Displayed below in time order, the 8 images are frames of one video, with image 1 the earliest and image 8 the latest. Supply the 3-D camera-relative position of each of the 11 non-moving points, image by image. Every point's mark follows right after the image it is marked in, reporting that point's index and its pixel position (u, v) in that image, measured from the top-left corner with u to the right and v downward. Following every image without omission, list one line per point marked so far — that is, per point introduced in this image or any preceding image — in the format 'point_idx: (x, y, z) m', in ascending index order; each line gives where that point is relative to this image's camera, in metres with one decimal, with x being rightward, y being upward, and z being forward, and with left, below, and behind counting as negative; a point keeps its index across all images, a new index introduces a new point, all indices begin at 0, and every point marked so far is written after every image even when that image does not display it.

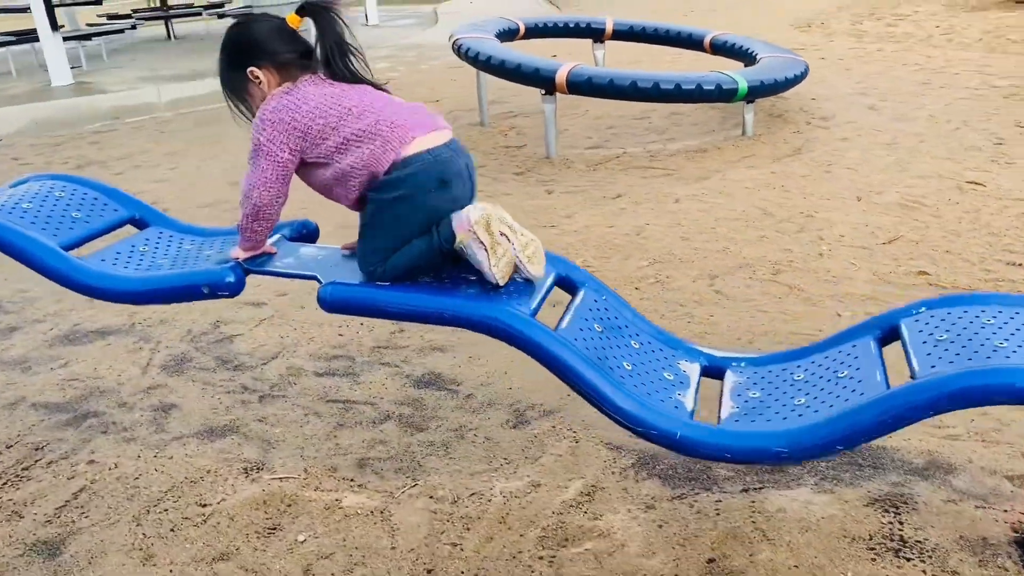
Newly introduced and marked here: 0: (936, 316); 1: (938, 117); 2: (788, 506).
0: (+0.8, -0.1, +1.6) m
1: (+2.6, +1.1, +5.3) m
2: (+0.6, -0.5, +1.8) m
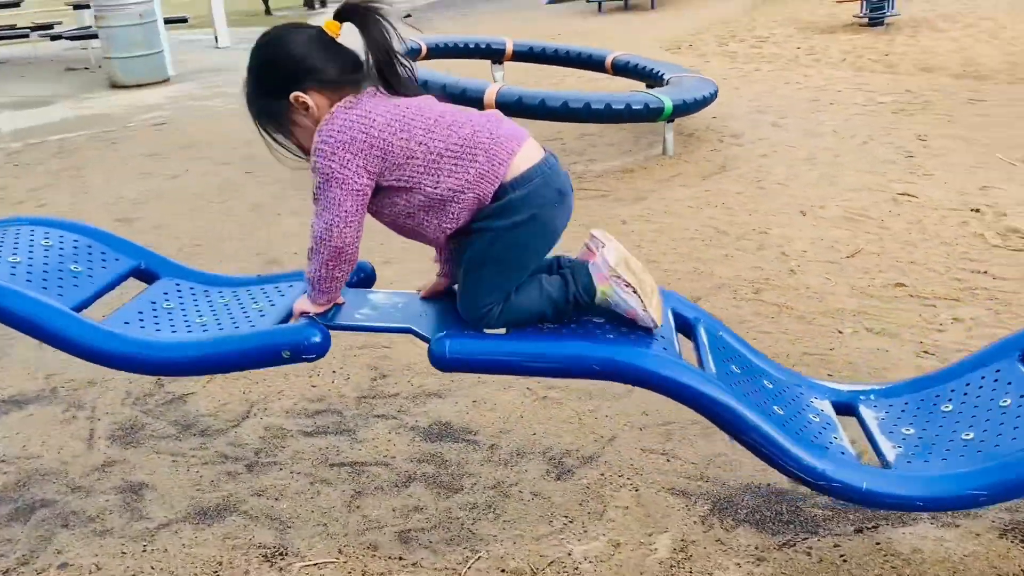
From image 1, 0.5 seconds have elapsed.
0: (+1.0, -0.1, +1.5) m
1: (+2.1, +1.0, +5.5) m
2: (+0.8, -0.5, +1.7) m
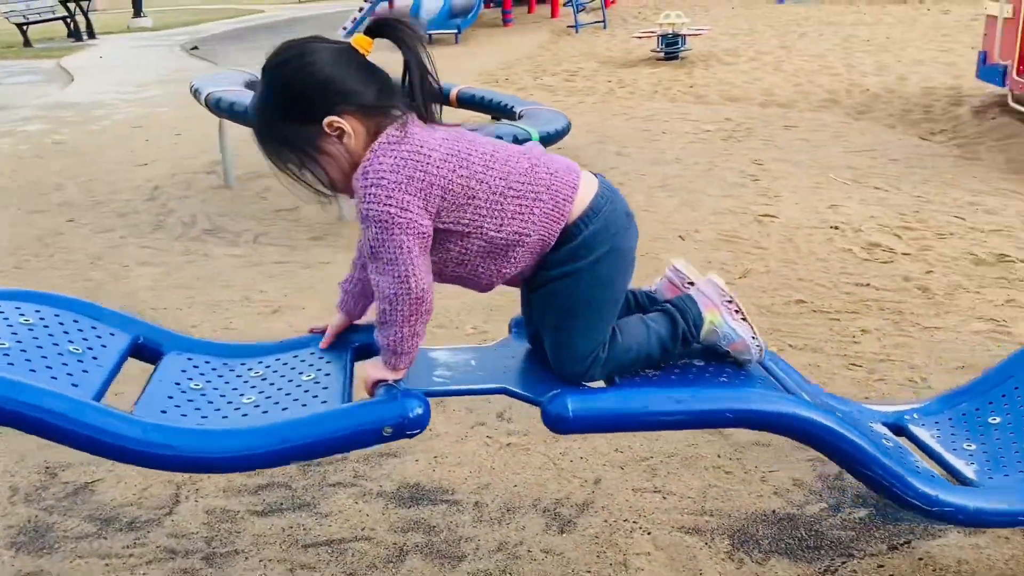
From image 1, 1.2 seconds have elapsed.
0: (+1.1, -0.1, +1.7) m
1: (+1.1, +0.9, +5.8) m
2: (+0.9, -0.5, +1.8) m
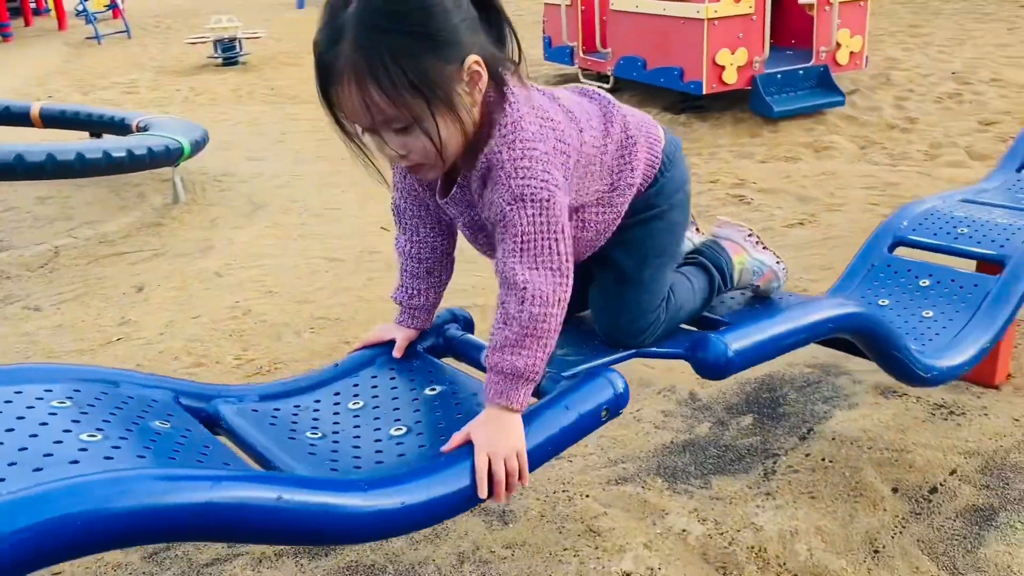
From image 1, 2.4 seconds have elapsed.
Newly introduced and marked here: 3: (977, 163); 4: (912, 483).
0: (+1.0, +0.2, +2.1) m
1: (-1.2, +0.9, +5.7) m
2: (+0.8, -0.3, +2.1) m
3: (+2.5, +0.7, +4.6) m
4: (+0.9, -0.4, +1.9) m
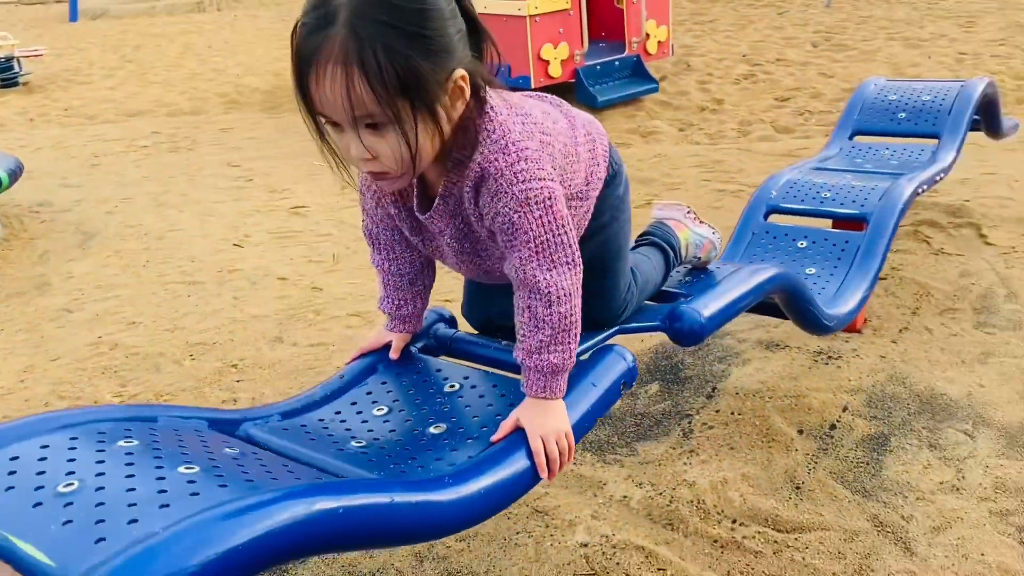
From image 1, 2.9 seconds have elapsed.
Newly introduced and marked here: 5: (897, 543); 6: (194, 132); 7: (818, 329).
0: (+0.7, +0.2, +2.3) m
1: (-2.2, +0.7, +5.4) m
2: (+0.6, -0.2, +2.3) m
3: (+1.6, +0.9, +5.1) m
4: (+0.7, -0.3, +2.1) m
5: (+0.8, -0.5, +1.7) m
6: (-2.3, +1.1, +6.3) m
7: (+0.6, -0.1, +1.9) m
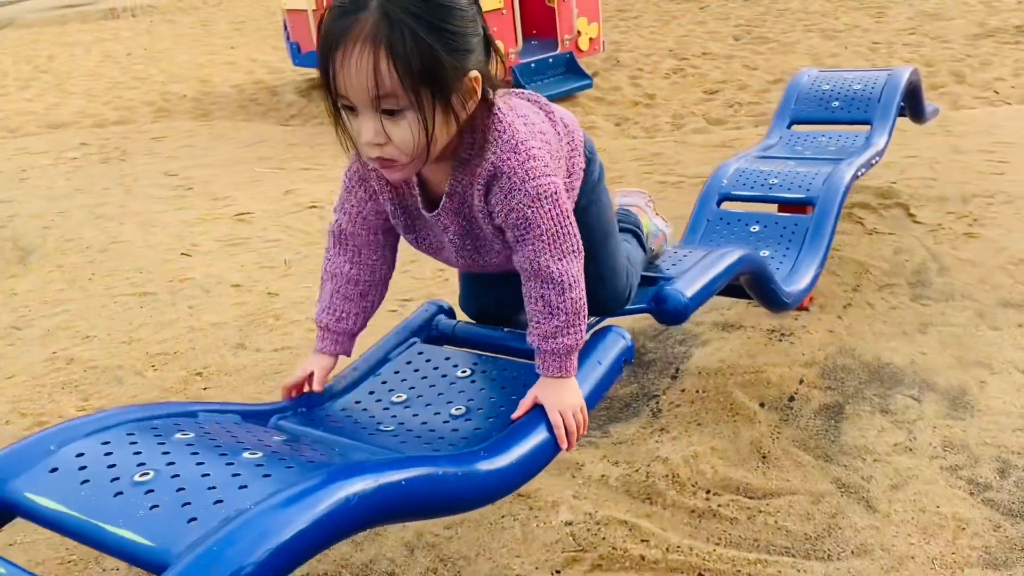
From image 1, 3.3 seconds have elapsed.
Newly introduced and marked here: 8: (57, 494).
0: (+0.6, +0.3, +2.4) m
1: (-2.6, +0.6, +5.2) m
2: (+0.6, -0.2, +2.4) m
3: (+1.2, +1.0, +5.3) m
4: (+0.7, -0.3, +2.2) m
5: (+0.7, -0.5, +1.8) m
6: (-2.7, +1.0, +6.2) m
7: (+0.6, 0.0, +2.0) m
8: (-0.5, -0.3, +1.1) m
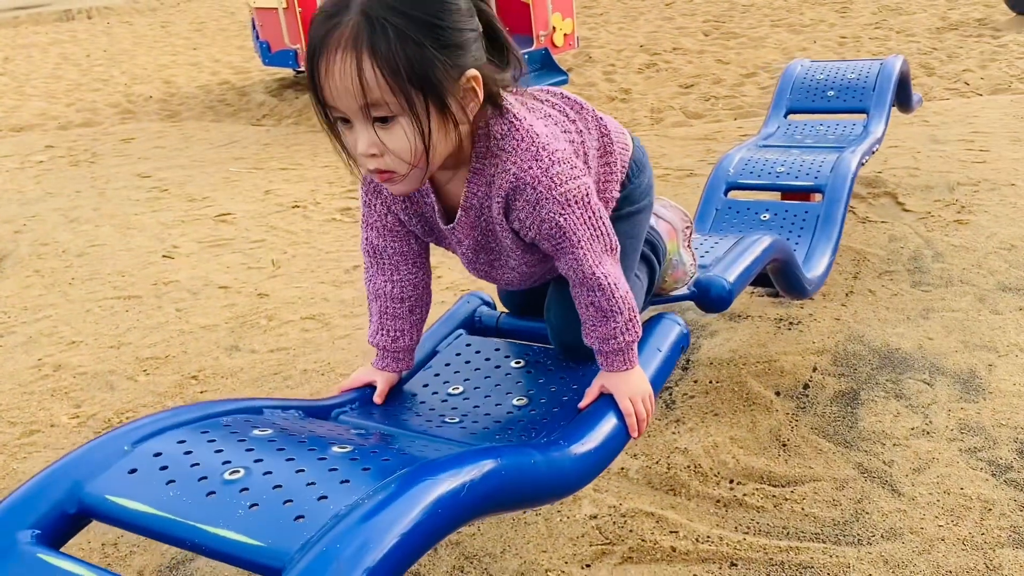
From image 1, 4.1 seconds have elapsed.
0: (+0.6, +0.3, +2.4) m
1: (-2.7, +0.6, +5.1) m
2: (+0.6, -0.2, +2.4) m
3: (+1.1, +1.0, +5.3) m
4: (+0.7, -0.2, +2.2) m
5: (+0.8, -0.4, +1.8) m
6: (-2.9, +1.0, +6.0) m
7: (+0.6, 0.0, +2.0) m
8: (-0.5, -0.2, +1.0) m
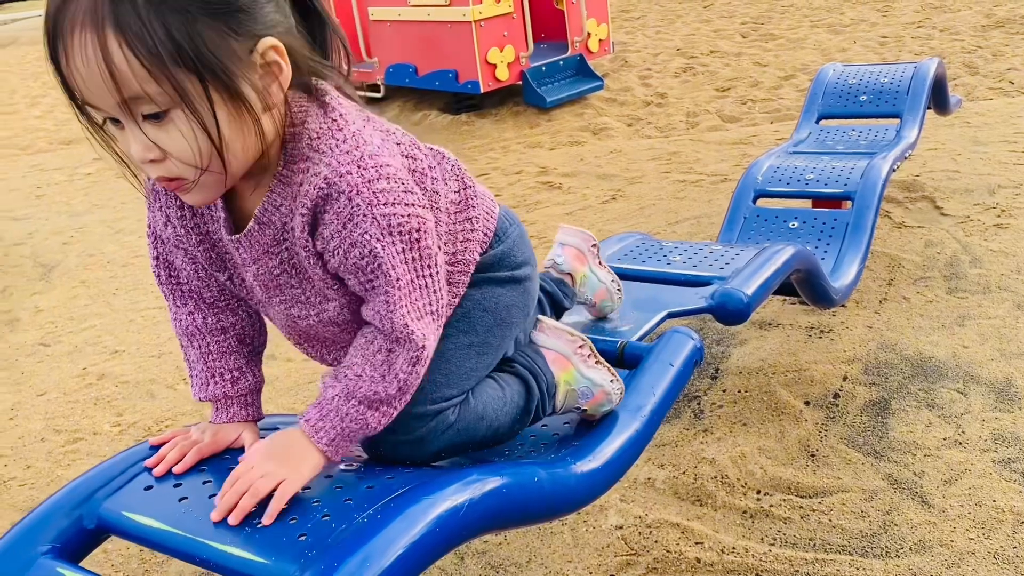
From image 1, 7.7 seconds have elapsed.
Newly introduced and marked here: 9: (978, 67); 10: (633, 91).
0: (+0.7, +0.3, +2.4) m
1: (-2.5, +0.5, +5.2) m
2: (+0.7, -0.2, +2.4) m
3: (+1.3, +1.0, +5.3) m
4: (+0.8, -0.3, +2.2) m
5: (+0.8, -0.4, +1.8) m
6: (-2.6, +0.9, +6.2) m
7: (+0.7, 0.0, +2.0) m
8: (-0.4, -0.3, +1.1) m
9: (+3.1, +1.5, +5.9) m
10: (+0.9, +1.4, +6.3) m
